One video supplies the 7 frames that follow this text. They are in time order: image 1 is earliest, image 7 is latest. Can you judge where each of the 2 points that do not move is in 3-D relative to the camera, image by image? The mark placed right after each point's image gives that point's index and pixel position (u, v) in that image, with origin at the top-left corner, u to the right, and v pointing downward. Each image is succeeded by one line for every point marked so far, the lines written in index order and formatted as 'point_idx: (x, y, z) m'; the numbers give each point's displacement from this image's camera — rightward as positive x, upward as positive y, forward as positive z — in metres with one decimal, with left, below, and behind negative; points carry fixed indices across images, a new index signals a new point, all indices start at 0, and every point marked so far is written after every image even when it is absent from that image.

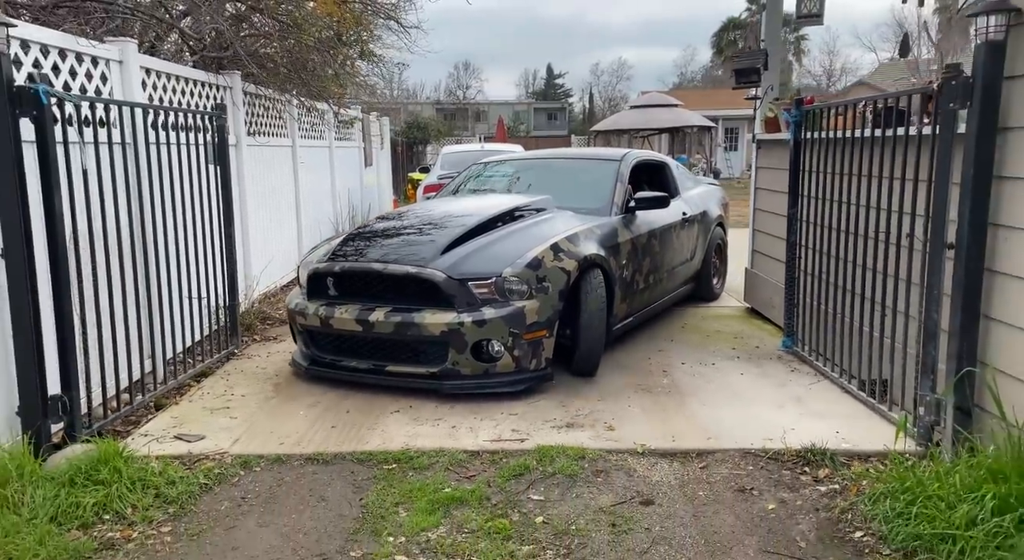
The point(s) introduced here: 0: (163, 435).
0: (-1.8, -0.8, +4.5) m
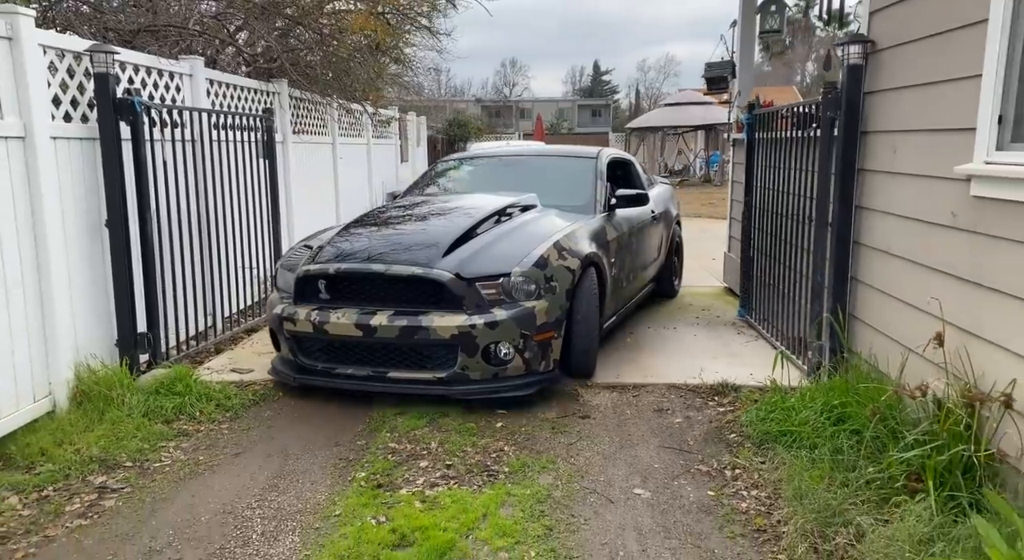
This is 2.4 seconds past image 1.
0: (-1.9, -0.6, +5.8) m
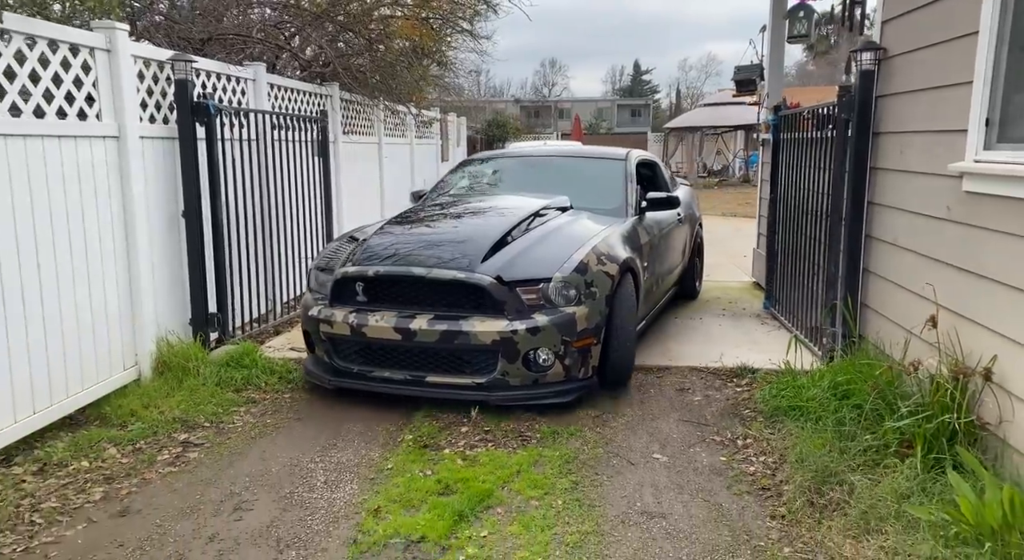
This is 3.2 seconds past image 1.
0: (-1.7, -0.5, +6.3) m
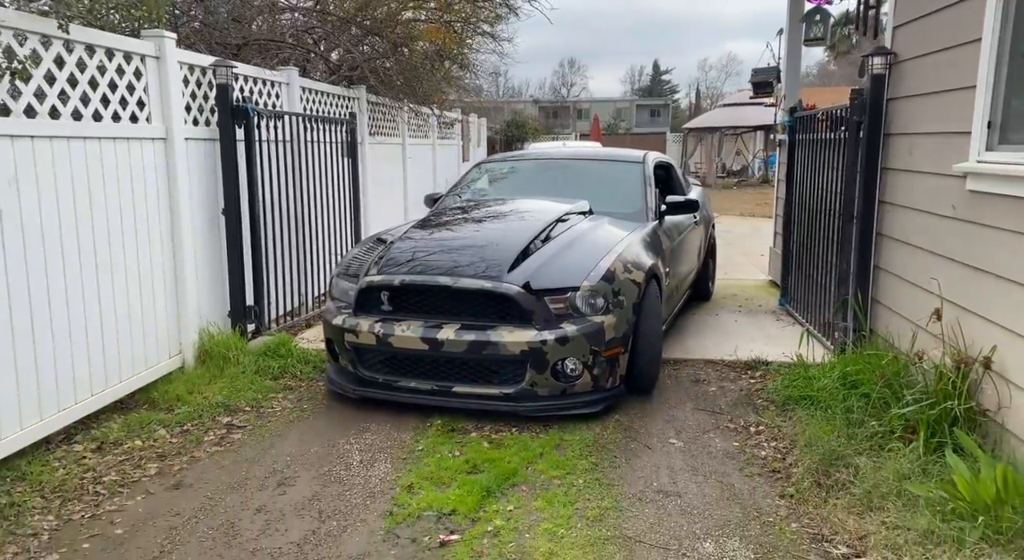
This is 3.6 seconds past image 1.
0: (-1.5, -0.4, +6.6) m
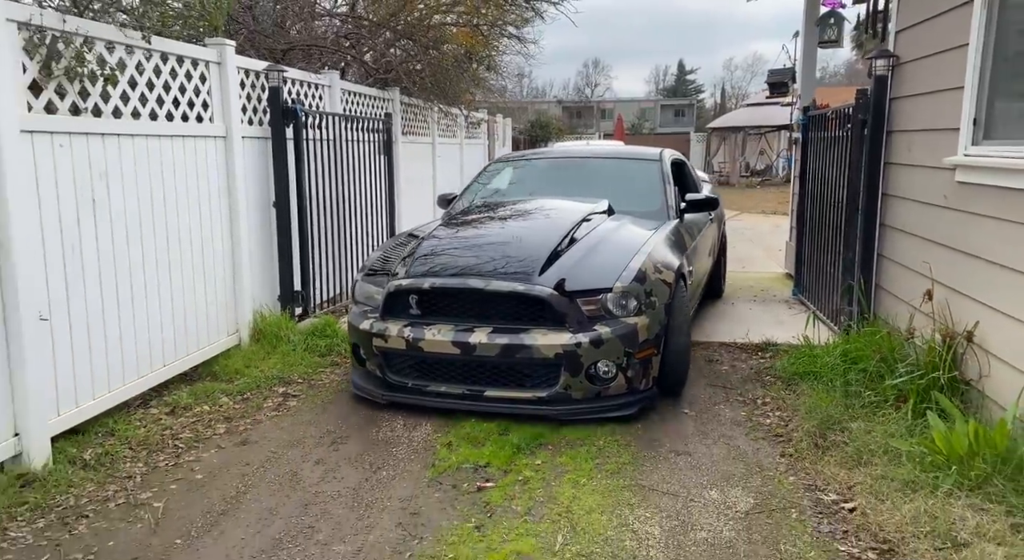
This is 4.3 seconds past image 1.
0: (-1.3, -0.4, +7.1) m
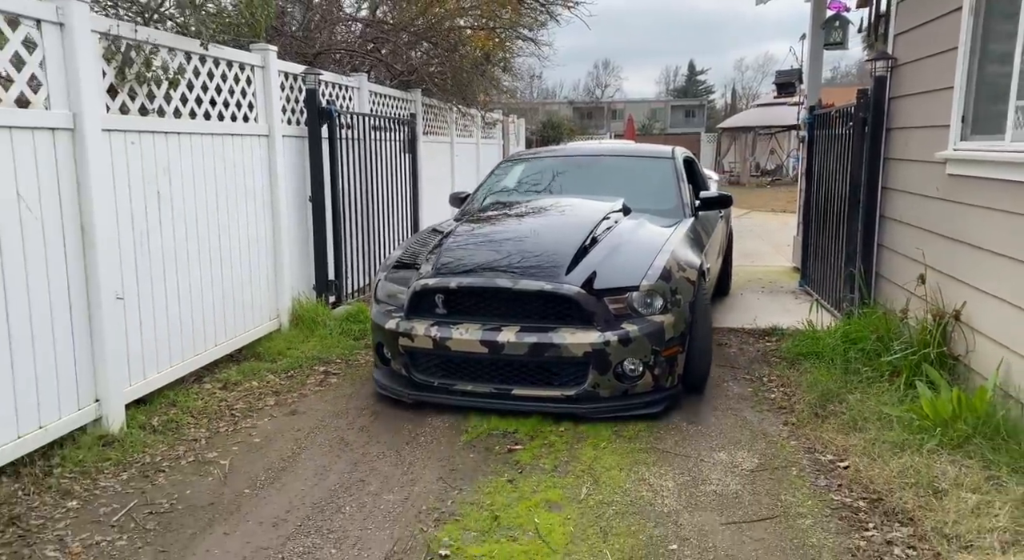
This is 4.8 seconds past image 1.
0: (-1.1, -0.3, +7.5) m
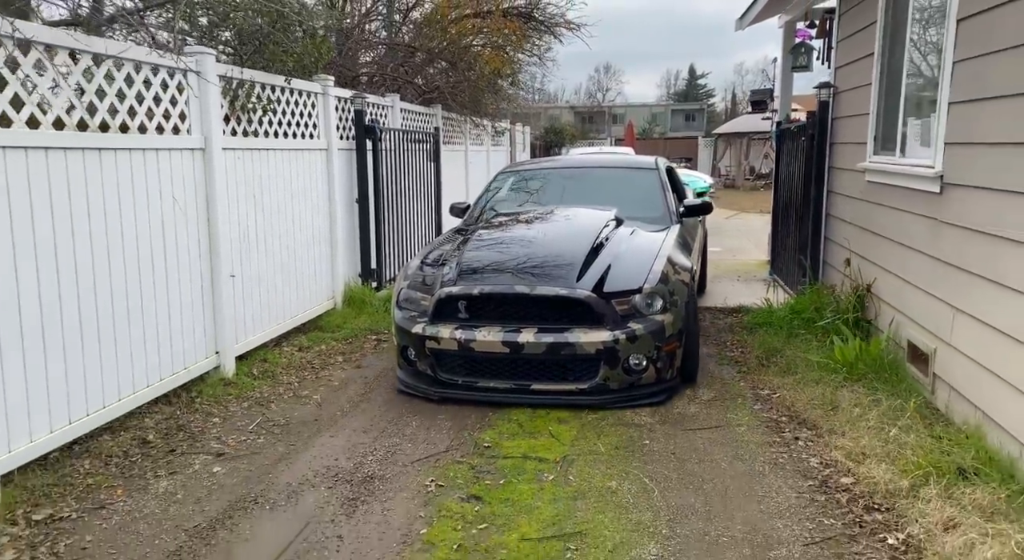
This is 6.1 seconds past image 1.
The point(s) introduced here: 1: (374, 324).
0: (-1.0, -0.2, +8.9) m
1: (-1.2, -0.4, +7.2) m
